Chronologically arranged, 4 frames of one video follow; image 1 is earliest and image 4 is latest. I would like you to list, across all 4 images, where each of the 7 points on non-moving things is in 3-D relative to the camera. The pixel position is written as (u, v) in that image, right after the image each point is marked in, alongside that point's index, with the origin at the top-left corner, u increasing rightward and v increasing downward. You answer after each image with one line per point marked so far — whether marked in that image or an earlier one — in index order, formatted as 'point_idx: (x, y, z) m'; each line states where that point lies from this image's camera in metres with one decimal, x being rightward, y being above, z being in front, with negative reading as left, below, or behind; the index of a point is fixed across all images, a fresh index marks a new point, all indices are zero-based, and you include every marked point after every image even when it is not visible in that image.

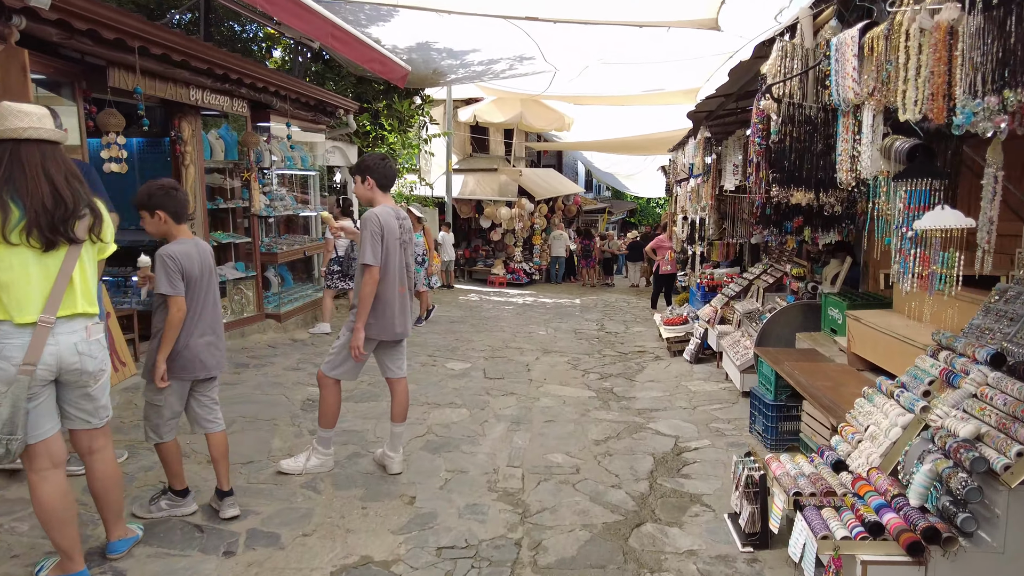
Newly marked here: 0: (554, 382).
0: (+0.4, -1.0, +6.9) m
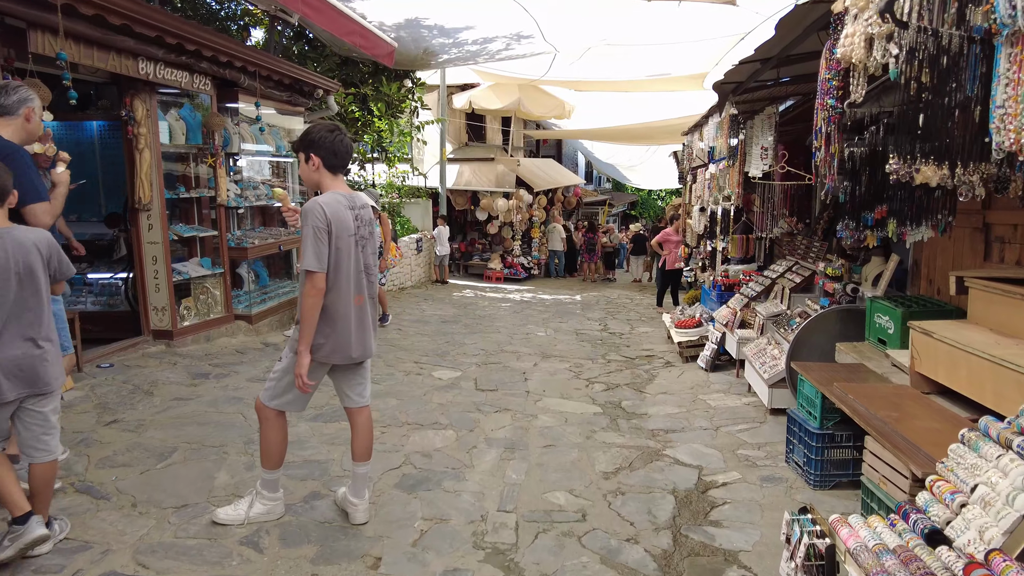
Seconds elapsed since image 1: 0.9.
0: (+0.4, -1.0, +6.1) m
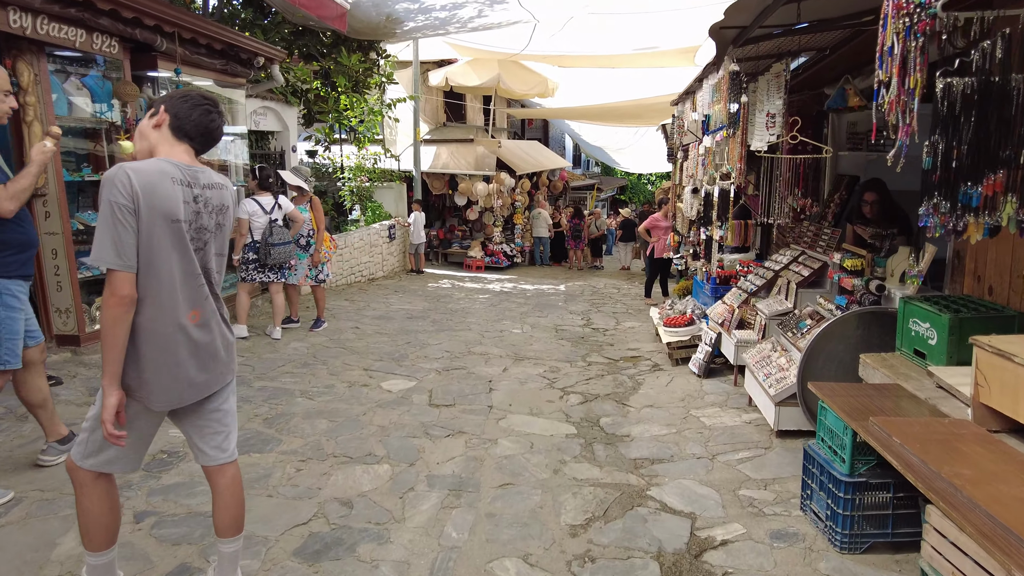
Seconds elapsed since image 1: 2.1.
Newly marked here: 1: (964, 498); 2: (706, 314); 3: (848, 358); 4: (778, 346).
0: (+0.1, -1.0, +5.2) m
1: (+1.5, -0.7, +2.1) m
2: (+2.0, -0.3, +6.9) m
3: (+2.1, -0.4, +4.2) m
4: (+2.0, -0.4, +4.9) m
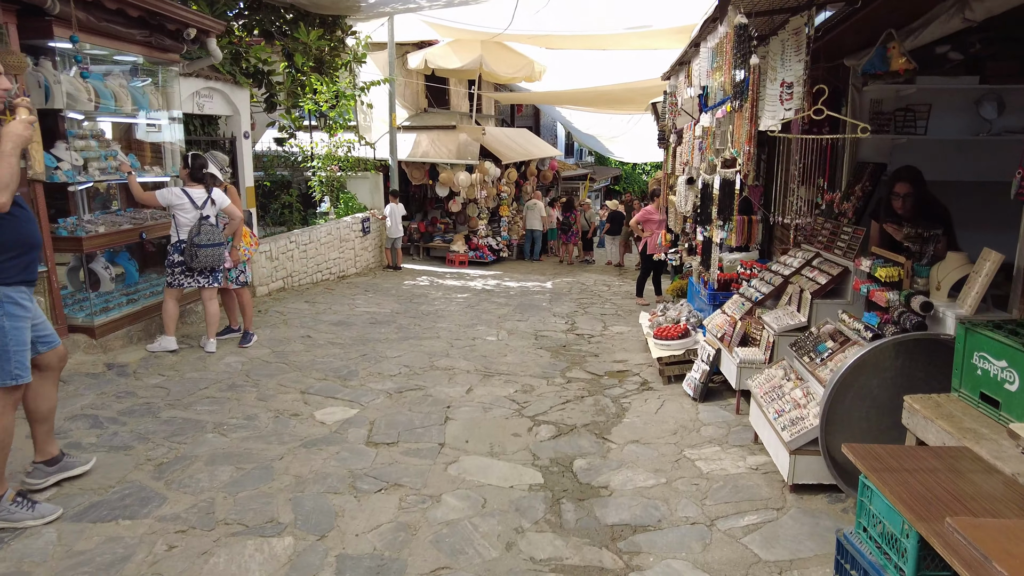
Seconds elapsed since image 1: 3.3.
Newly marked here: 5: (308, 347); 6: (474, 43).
0: (-0.2, -1.0, +4.3) m
1: (+1.2, -0.8, +1.2) m
2: (+1.7, -0.3, +6.0) m
3: (+1.8, -0.5, +3.3) m
4: (+1.7, -0.5, +4.0) m
5: (-2.1, -0.6, +6.8) m
6: (-0.8, +5.3, +14.5) m
